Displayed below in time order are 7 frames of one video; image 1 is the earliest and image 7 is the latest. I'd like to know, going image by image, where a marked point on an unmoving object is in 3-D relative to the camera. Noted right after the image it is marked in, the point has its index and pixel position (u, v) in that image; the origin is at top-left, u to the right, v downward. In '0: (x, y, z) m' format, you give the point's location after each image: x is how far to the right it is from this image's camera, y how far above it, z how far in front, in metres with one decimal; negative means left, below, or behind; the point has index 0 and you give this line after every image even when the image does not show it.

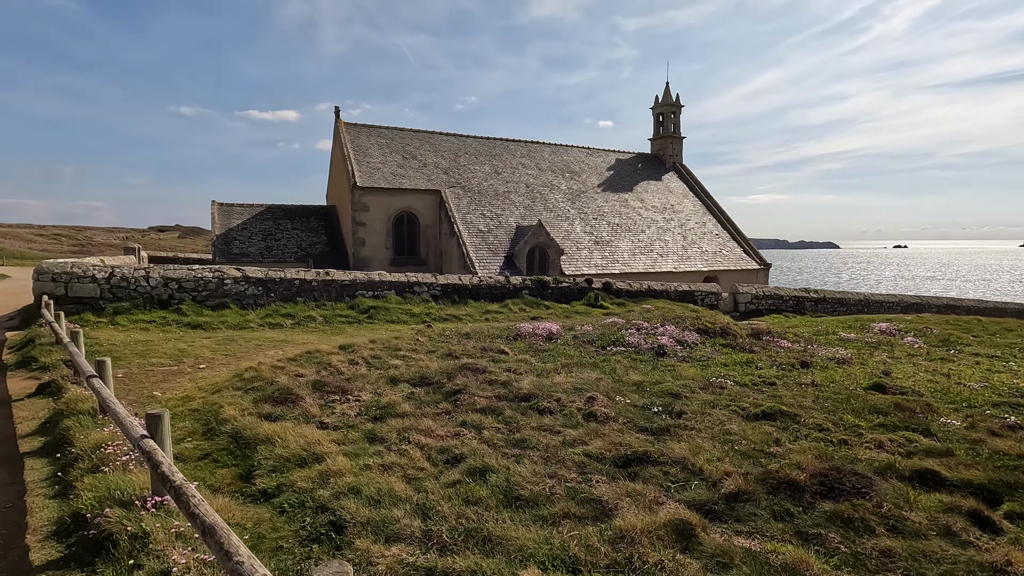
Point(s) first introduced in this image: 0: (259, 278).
0: (-6.6, +0.3, +14.0) m
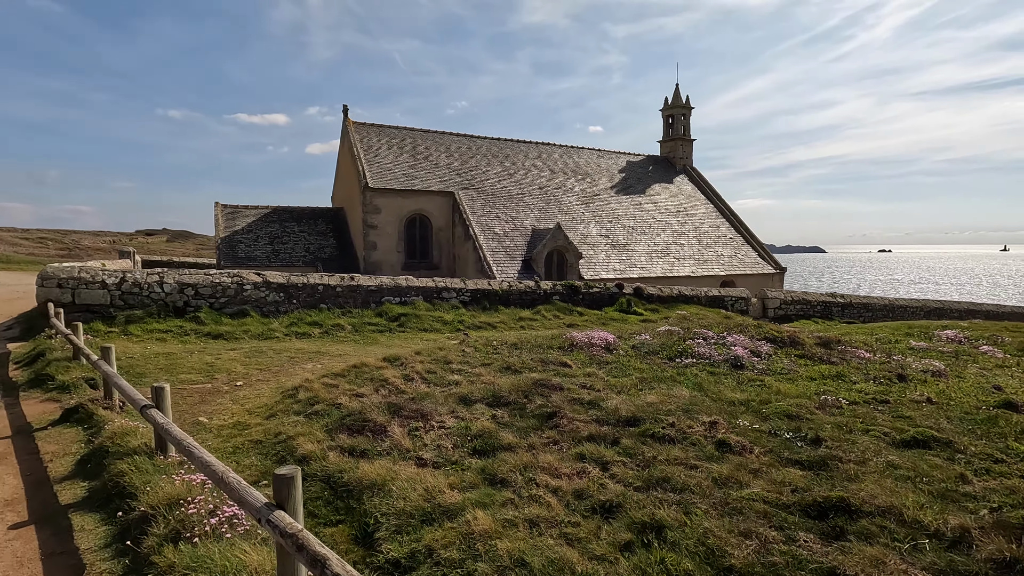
0: (-5.6, +0.1, +13.0) m
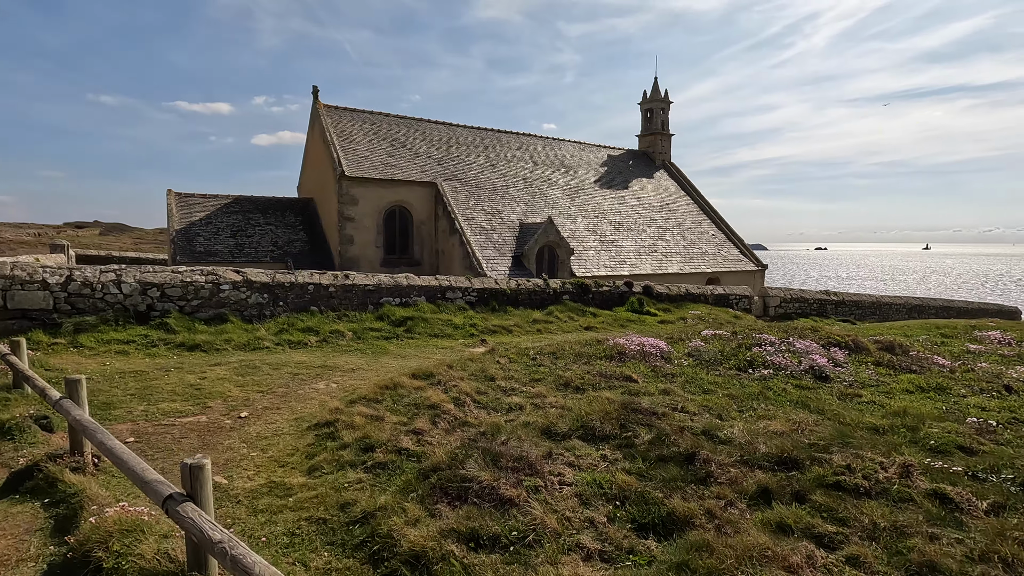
0: (-5.1, +0.1, +11.1) m
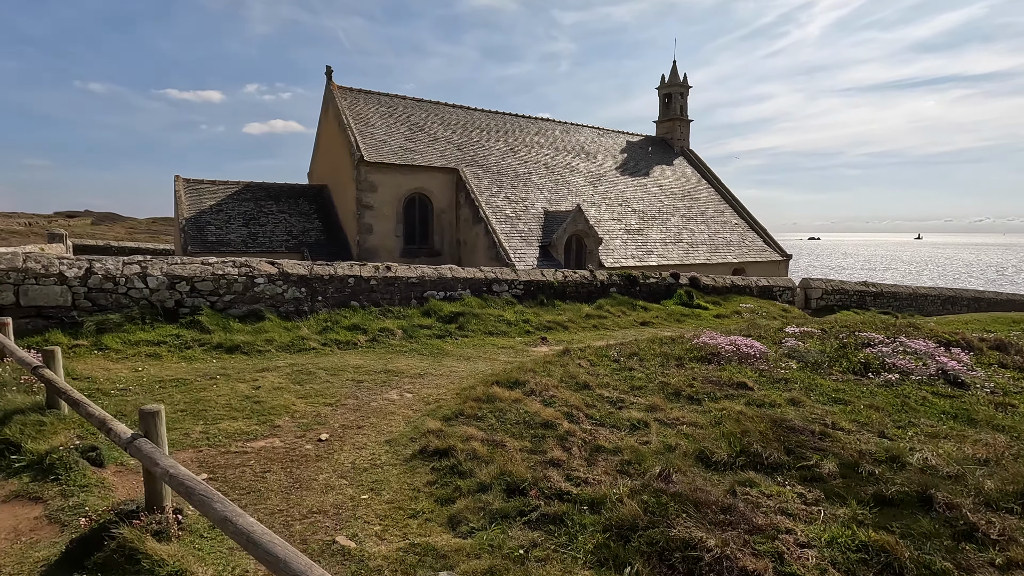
0: (-3.9, +0.2, +10.0) m
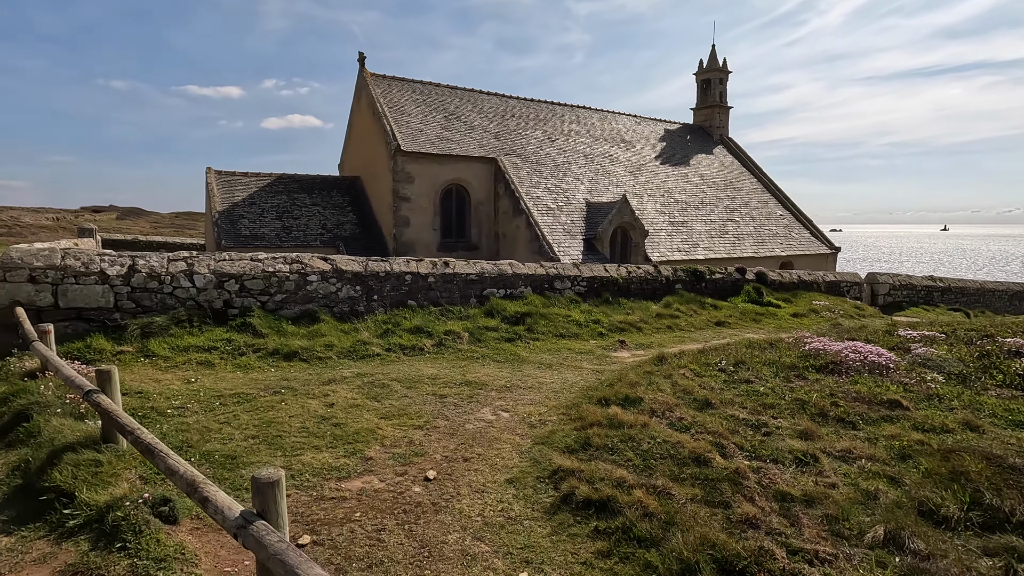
0: (-2.6, +0.3, +9.1) m
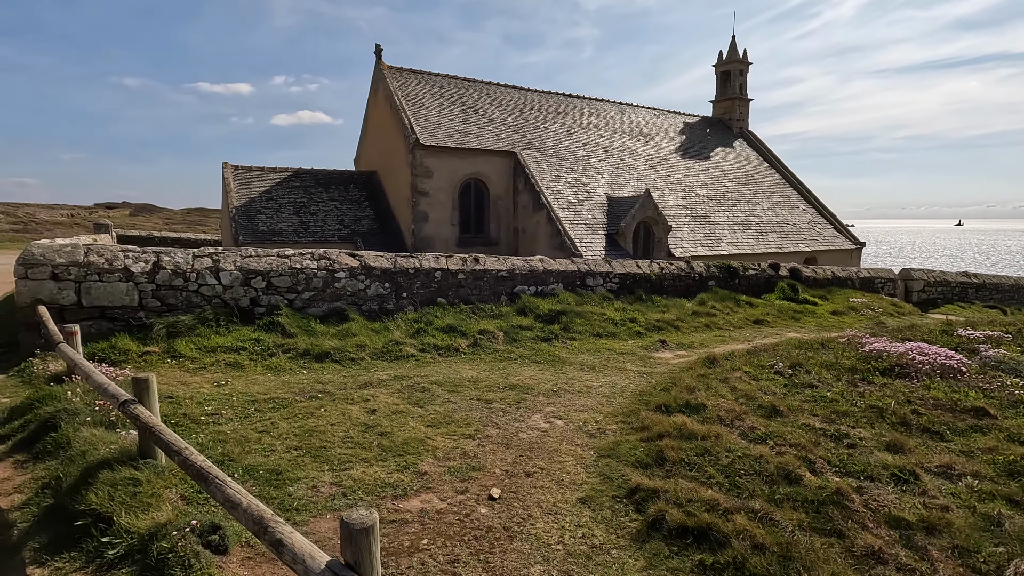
0: (-2.0, +0.3, +8.8) m
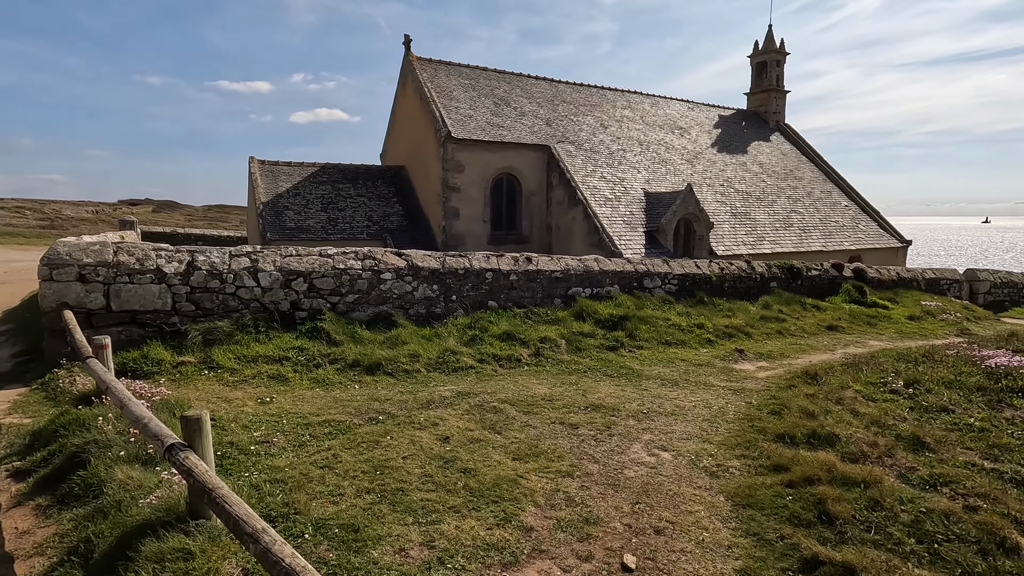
0: (-1.1, +0.3, +8.0) m
